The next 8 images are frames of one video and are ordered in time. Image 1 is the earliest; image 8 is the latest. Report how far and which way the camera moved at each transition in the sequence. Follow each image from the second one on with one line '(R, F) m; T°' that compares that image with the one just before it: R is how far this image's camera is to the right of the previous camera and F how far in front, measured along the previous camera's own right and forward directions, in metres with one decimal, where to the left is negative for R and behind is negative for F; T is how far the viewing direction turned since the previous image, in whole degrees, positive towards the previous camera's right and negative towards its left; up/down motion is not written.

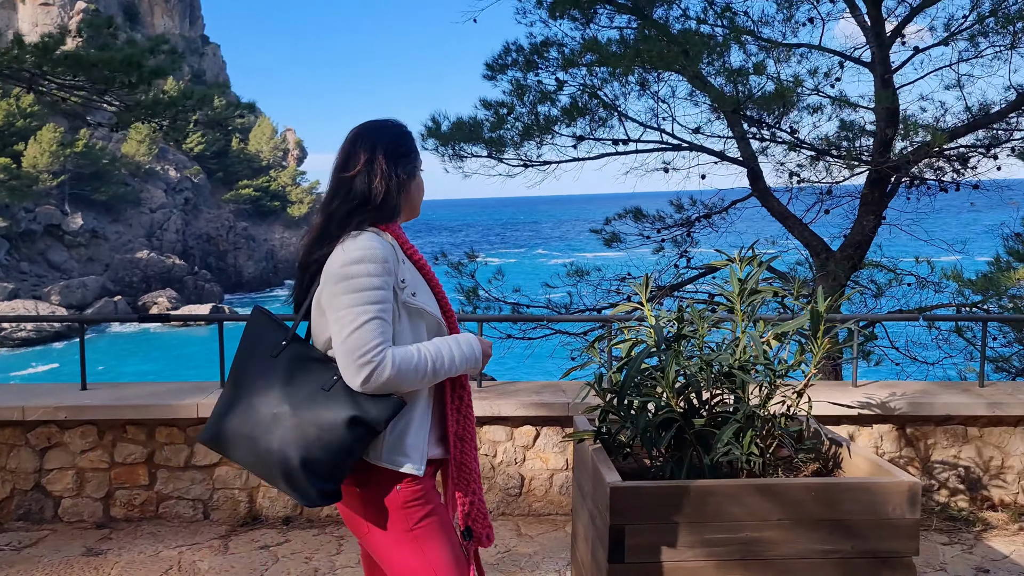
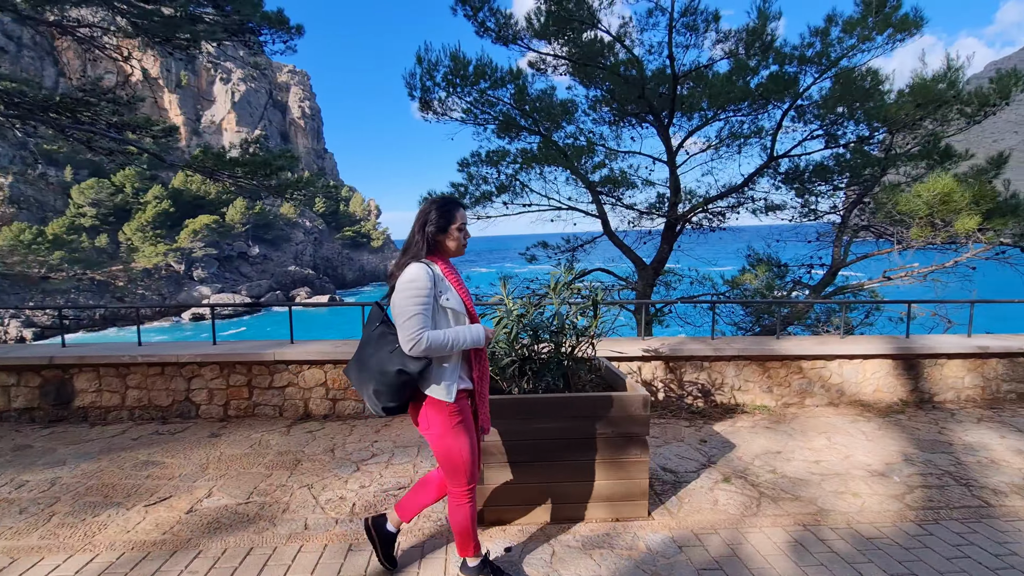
(+1.0, -1.4) m; -9°
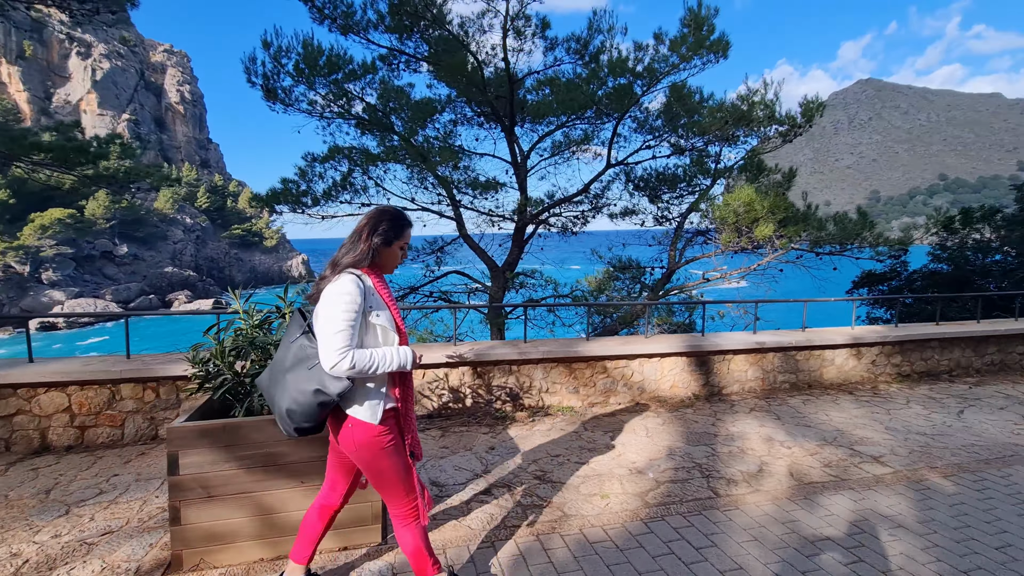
(+0.9, +0.1) m; +11°
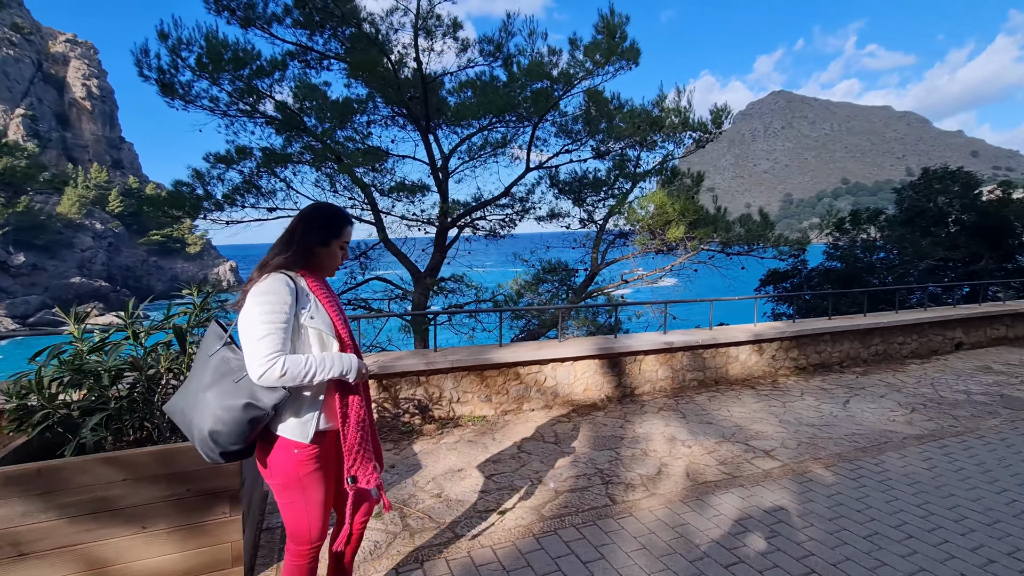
(+0.3, +0.1) m; +7°
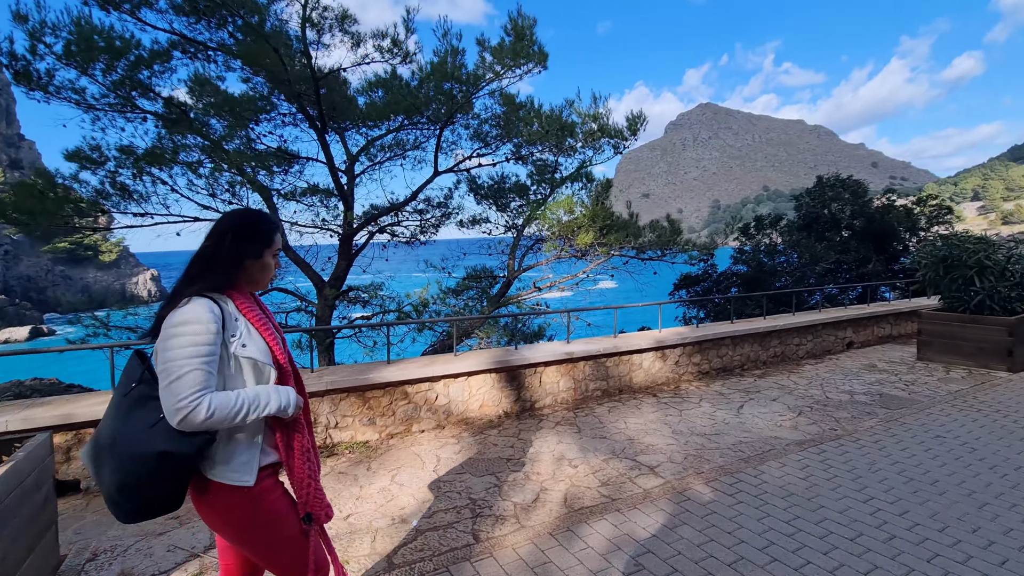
(+0.5, +0.3) m; +7°
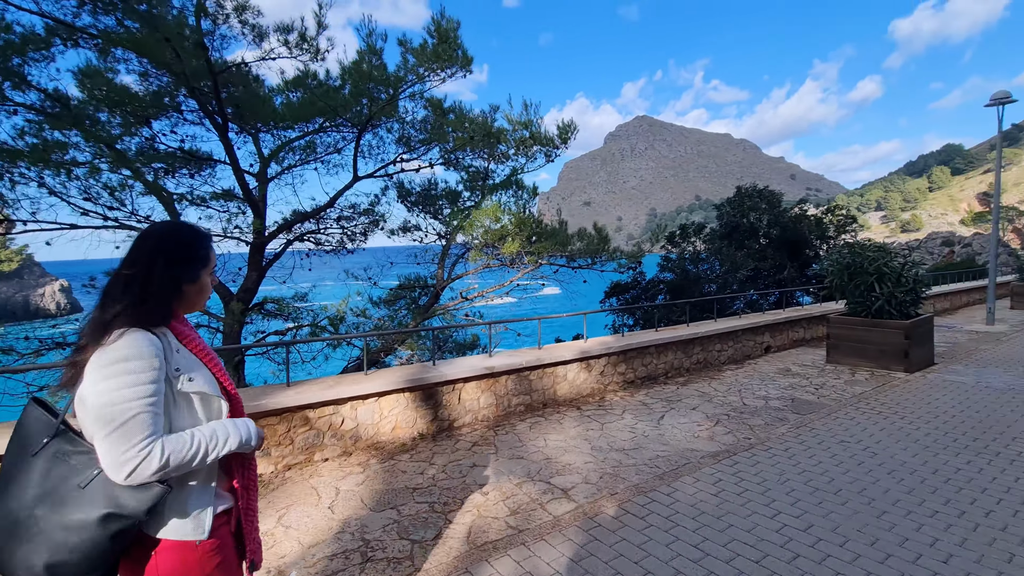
(+0.3, +0.2) m; +6°
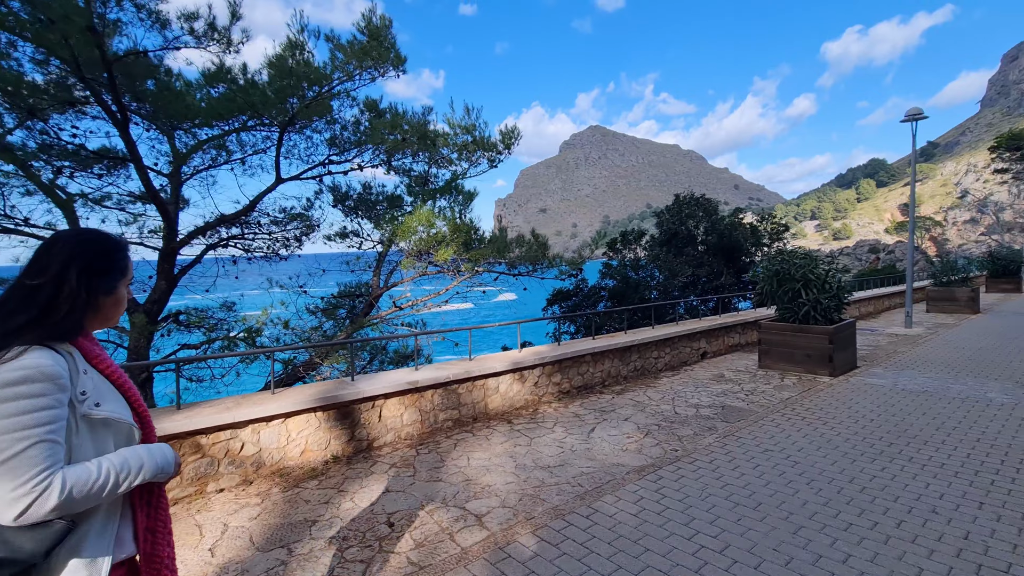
(+0.3, +0.2) m; +5°
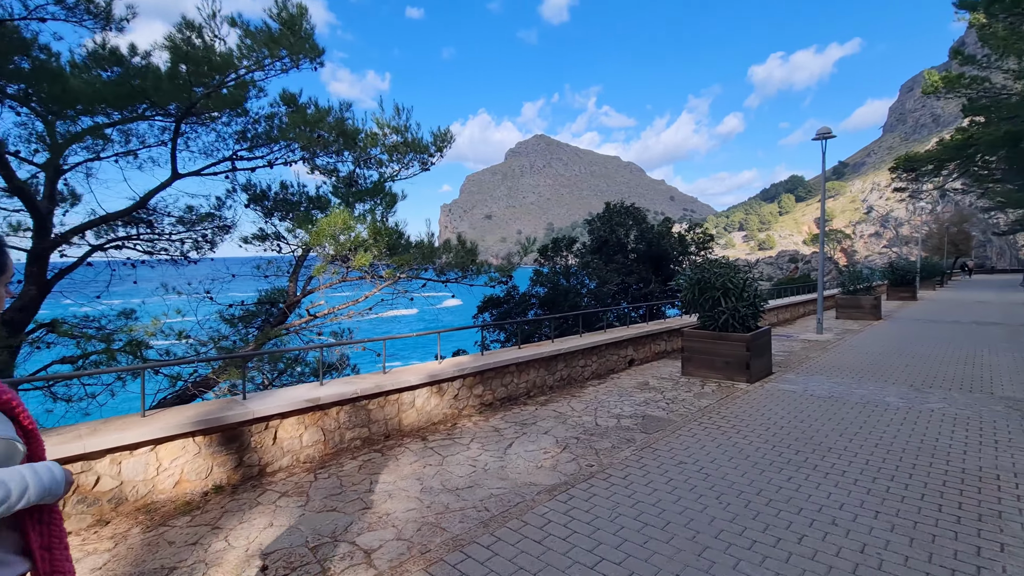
(+0.3, +0.2) m; +7°
